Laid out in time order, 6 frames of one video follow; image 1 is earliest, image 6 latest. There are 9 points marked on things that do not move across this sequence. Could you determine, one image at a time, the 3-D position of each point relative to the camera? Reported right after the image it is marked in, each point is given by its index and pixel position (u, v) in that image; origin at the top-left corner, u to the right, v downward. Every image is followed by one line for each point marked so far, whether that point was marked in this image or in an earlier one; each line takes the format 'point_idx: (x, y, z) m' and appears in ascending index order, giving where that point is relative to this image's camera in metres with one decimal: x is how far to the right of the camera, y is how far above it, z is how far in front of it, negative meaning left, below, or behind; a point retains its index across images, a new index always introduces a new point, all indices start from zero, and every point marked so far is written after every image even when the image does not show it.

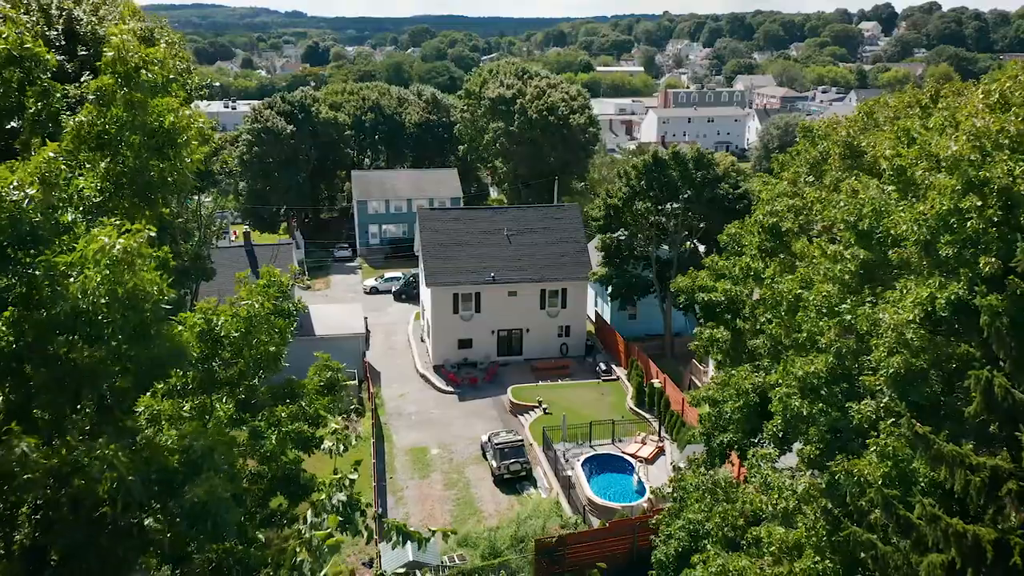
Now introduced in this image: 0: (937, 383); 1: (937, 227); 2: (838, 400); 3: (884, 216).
0: (+4.4, -1.0, +9.1) m
1: (+4.5, +0.6, +9.5) m
2: (+3.8, -1.3, +10.4) m
3: (+4.4, +0.9, +10.6) m
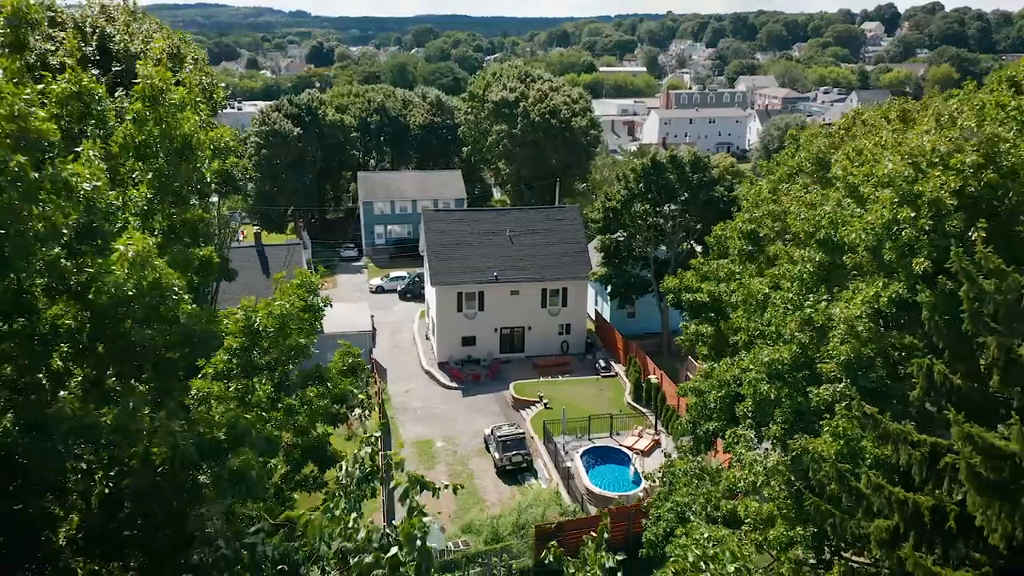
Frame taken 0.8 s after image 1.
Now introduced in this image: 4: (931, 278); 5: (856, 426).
0: (+4.4, -1.0, +10.3) m
1: (+4.5, +0.7, +10.7) m
2: (+3.8, -1.3, +11.5) m
3: (+4.4, +0.9, +11.8) m
4: (+4.9, +0.1, +10.1) m
5: (+4.0, -1.6, +9.9) m
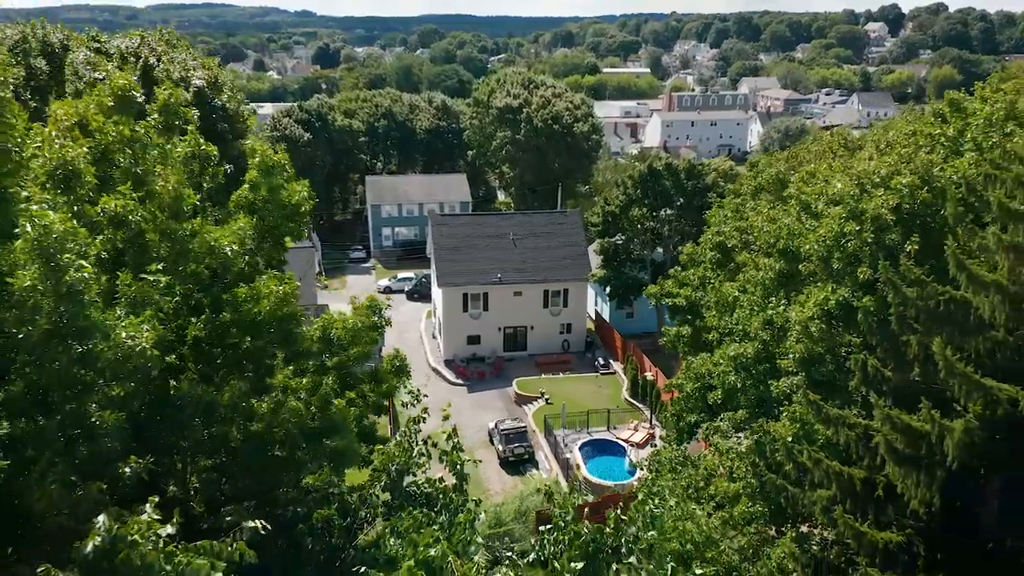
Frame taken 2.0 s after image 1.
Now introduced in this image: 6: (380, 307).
0: (+4.4, -1.0, +12.0) m
1: (+4.5, +0.6, +12.4) m
2: (+3.8, -1.3, +13.2) m
3: (+4.4, +0.8, +13.5) m
4: (+4.8, 0.0, +11.8) m
5: (+4.0, -1.7, +11.6) m
6: (-1.8, -0.3, +11.0) m
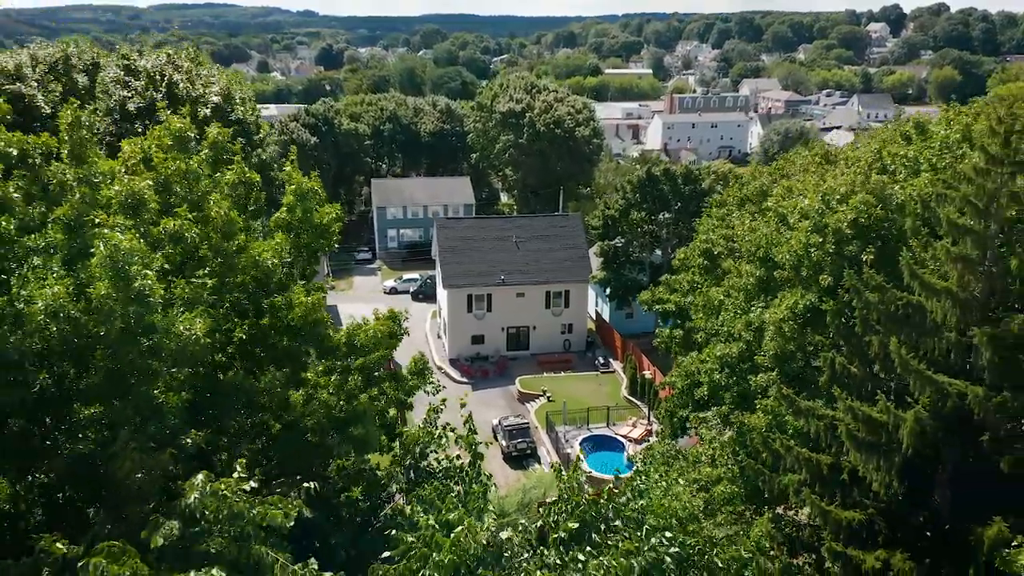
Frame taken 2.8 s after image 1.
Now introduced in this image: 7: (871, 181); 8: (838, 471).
0: (+4.5, -1.1, +13.2) m
1: (+4.6, +0.5, +13.6) m
2: (+3.9, -1.4, +14.5) m
3: (+4.5, +0.7, +14.7) m
4: (+4.9, -0.1, +13.1) m
5: (+4.0, -1.7, +12.8) m
6: (-1.7, -0.4, +12.3) m
7: (+5.7, +1.7, +13.6) m
8: (+4.6, -2.6, +12.0) m
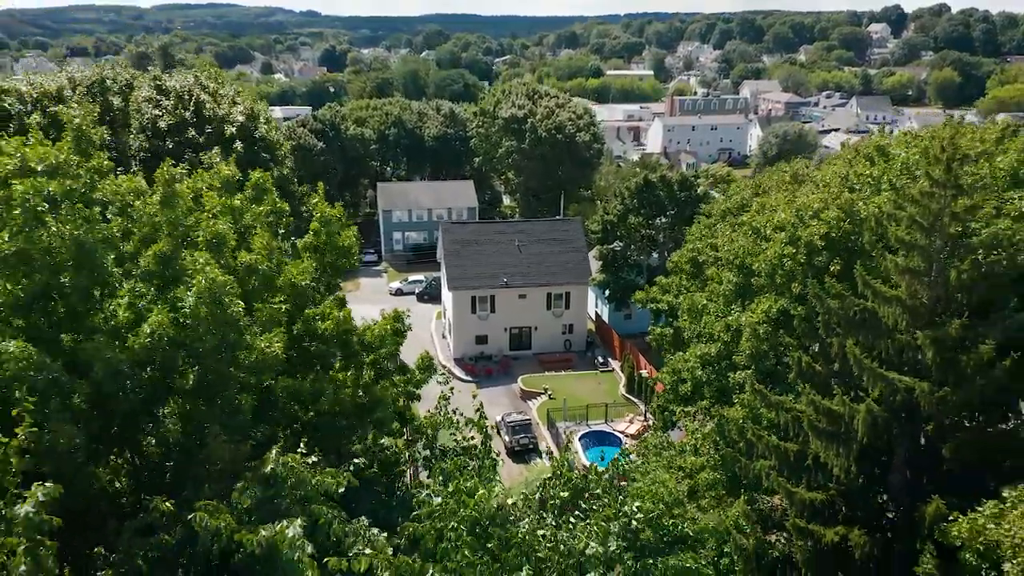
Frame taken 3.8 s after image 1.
0: (+4.5, -1.2, +14.8) m
1: (+4.6, +0.4, +15.2) m
2: (+3.9, -1.5, +16.0) m
3: (+4.5, +0.6, +16.3) m
4: (+5.0, -0.2, +14.6) m
5: (+4.1, -1.8, +14.4) m
6: (-1.7, -0.5, +13.8) m
7: (+5.8, +1.6, +15.1) m
8: (+4.6, -2.7, +13.6) m
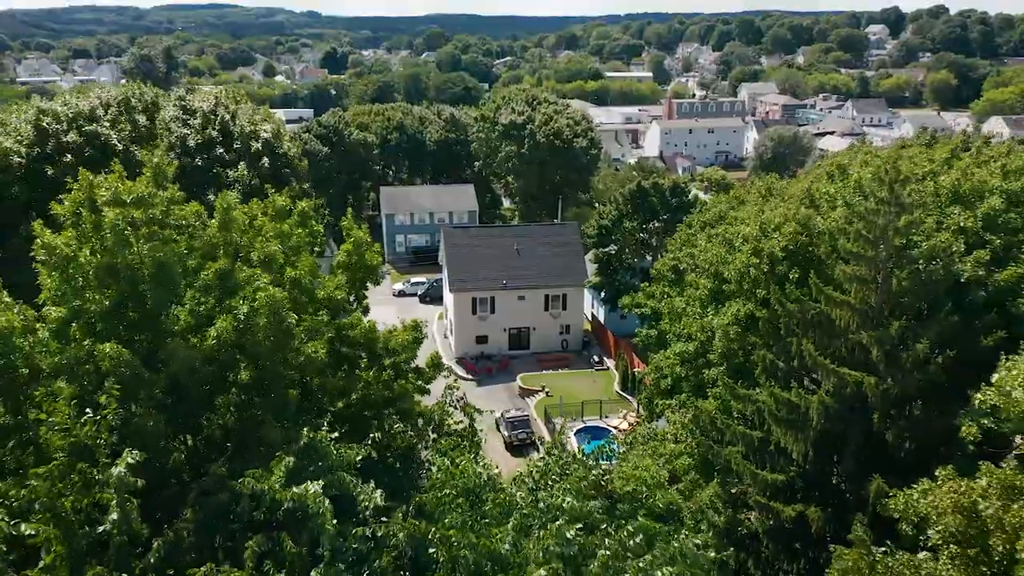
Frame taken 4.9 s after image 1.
0: (+4.5, -1.3, +16.5) m
1: (+4.6, +0.3, +16.9) m
2: (+3.9, -1.6, +17.7) m
3: (+4.5, +0.5, +18.0) m
4: (+4.9, -0.3, +16.3) m
5: (+4.0, -1.9, +16.1) m
6: (-1.7, -0.6, +15.5) m
7: (+5.7, +1.5, +16.9) m
8: (+4.6, -2.8, +15.3) m
